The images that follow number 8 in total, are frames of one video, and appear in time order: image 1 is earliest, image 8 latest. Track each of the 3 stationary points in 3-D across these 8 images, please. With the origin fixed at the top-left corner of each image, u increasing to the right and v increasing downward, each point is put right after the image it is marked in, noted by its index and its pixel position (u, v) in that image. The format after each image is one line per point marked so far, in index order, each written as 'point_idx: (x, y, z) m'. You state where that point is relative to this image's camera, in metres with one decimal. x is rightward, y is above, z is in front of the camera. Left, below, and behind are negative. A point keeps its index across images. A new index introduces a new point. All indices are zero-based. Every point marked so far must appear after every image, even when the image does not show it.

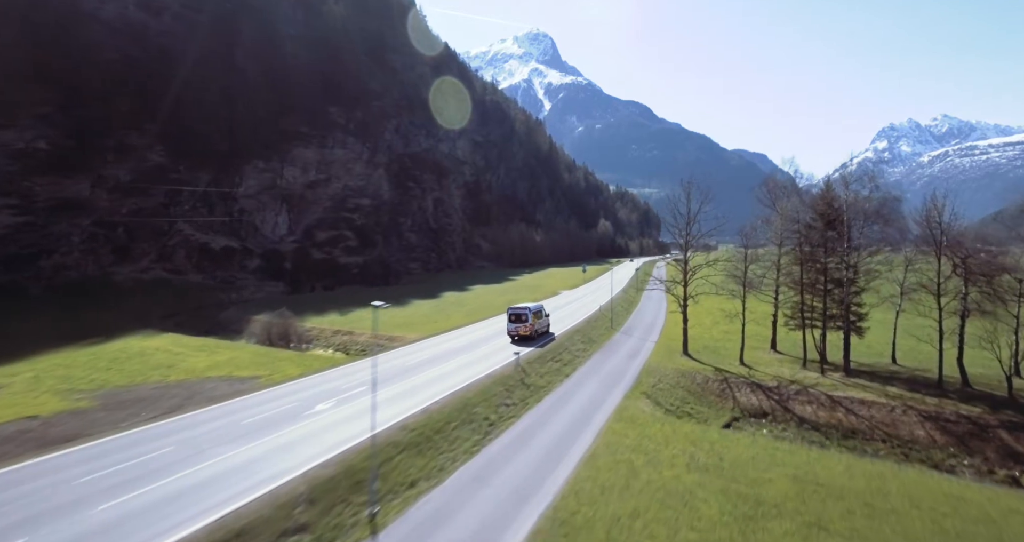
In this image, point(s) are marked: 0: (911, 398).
0: (+13.4, -4.3, +15.5) m
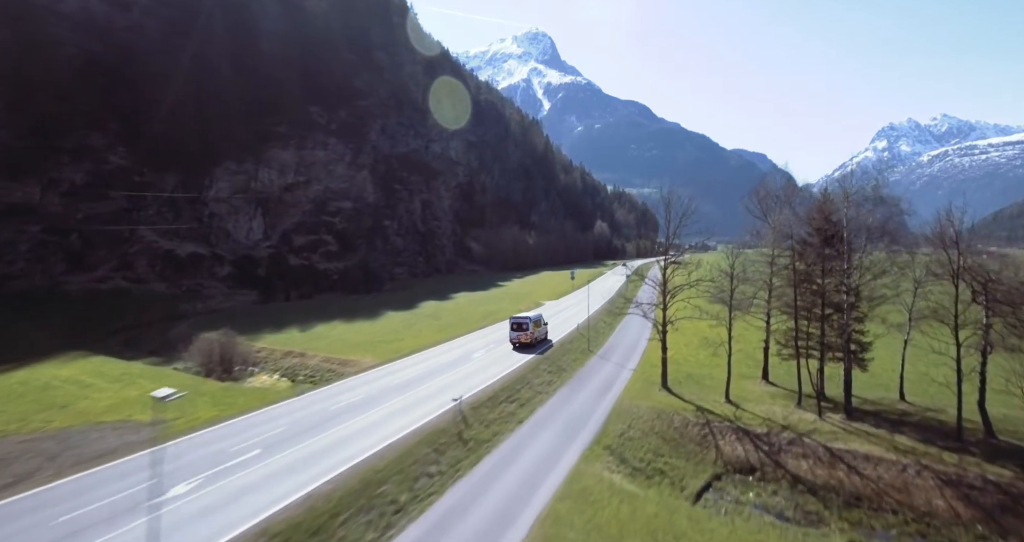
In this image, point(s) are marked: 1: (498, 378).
0: (+11.6, -5.2, +13.1) m
1: (-0.6, -4.1, +17.5) m
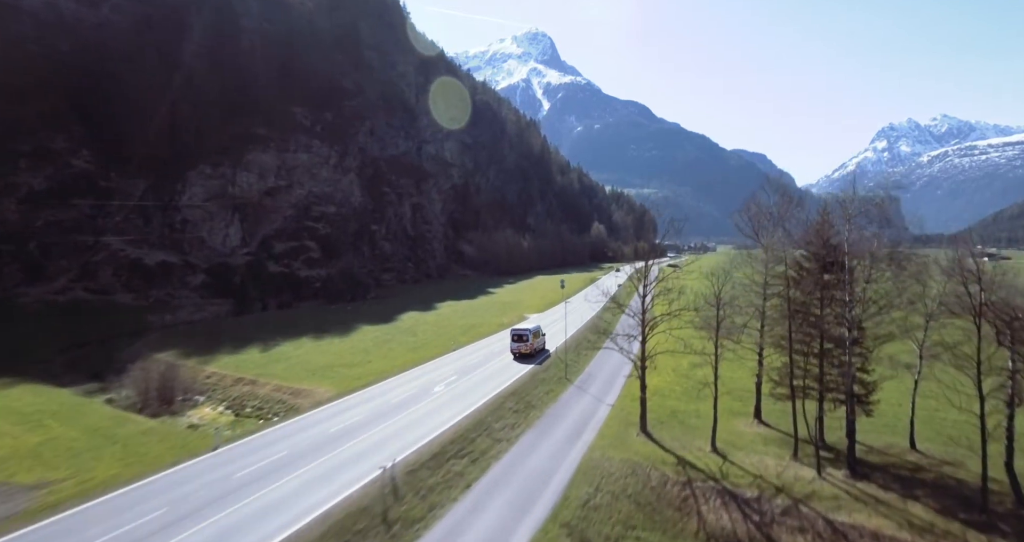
0: (+10.2, -6.2, +10.9) m
1: (-2.0, -5.0, +15.3) m
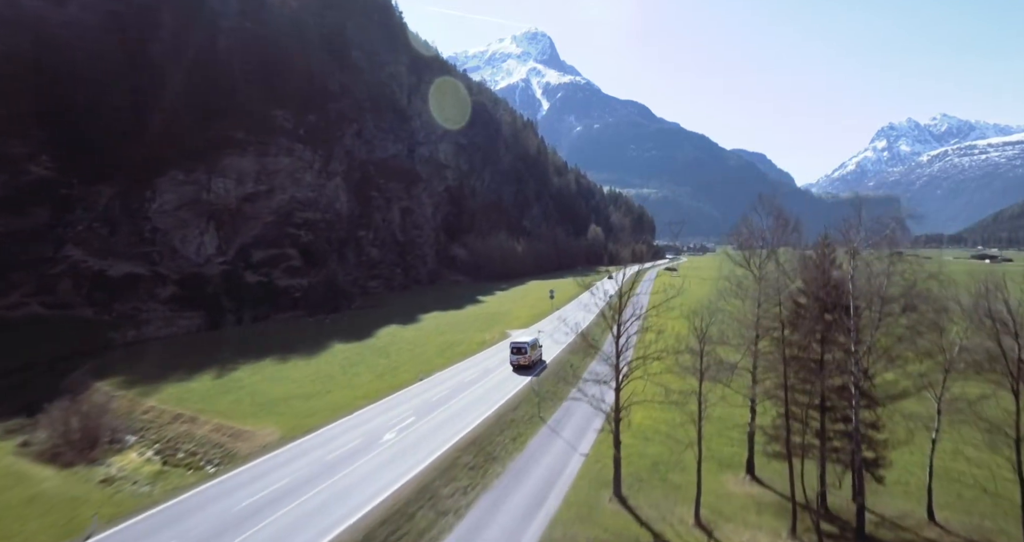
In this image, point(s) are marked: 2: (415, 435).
0: (+8.8, -7.3, +8.7) m
1: (-3.4, -6.2, +13.1) m
2: (-3.6, -6.0, +17.1) m
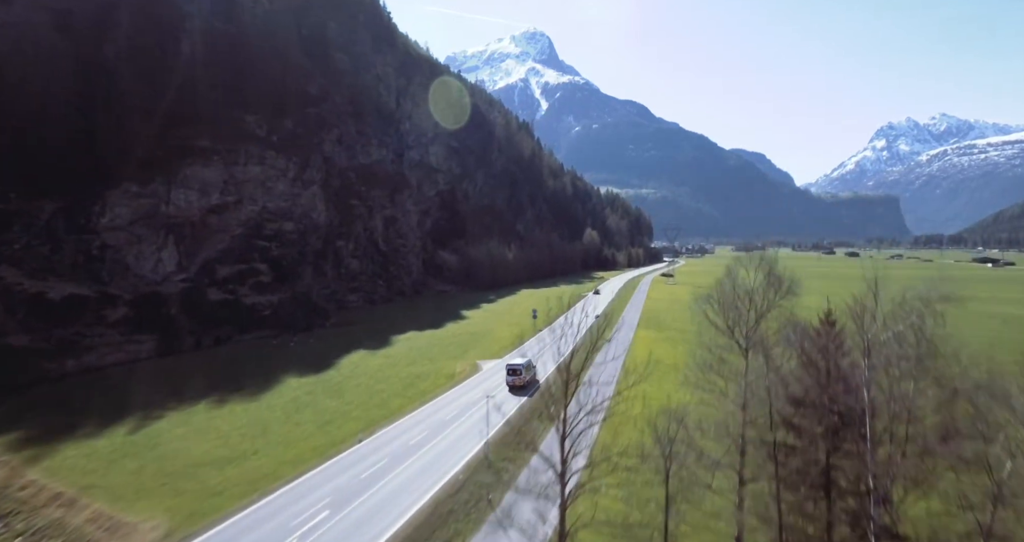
0: (+6.7, -9.2, +5.3) m
1: (-5.5, -8.1, +9.7) m
2: (-5.6, -7.9, +13.7) m
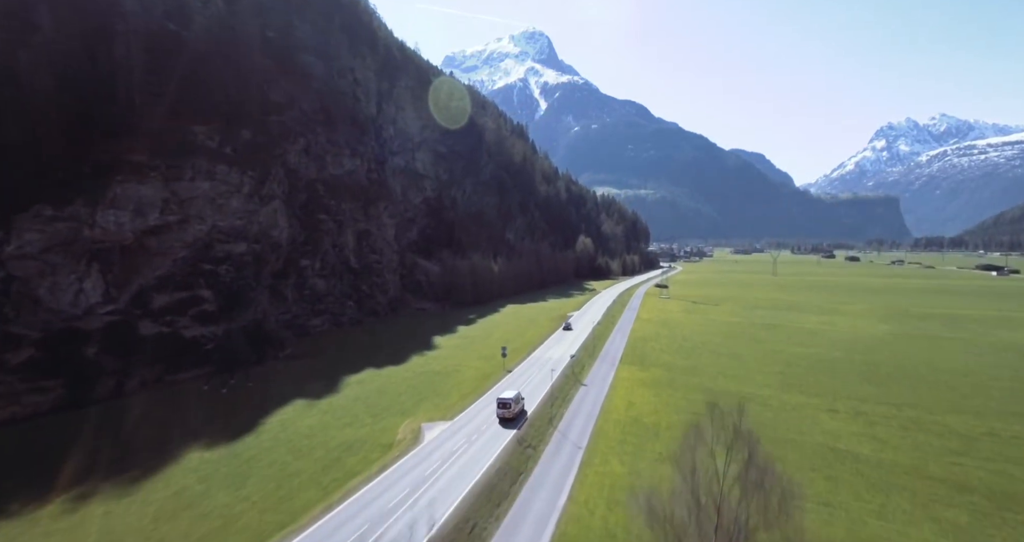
0: (+3.6, -12.3, +0.2) m
1: (-8.6, -11.2, +4.6) m
2: (-8.8, -11.0, +8.5) m
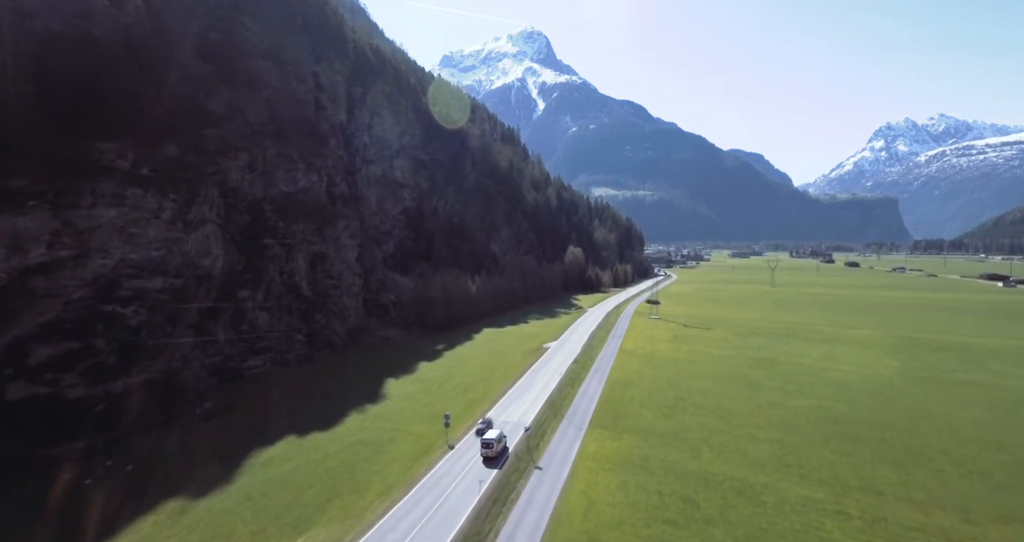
0: (-0.8, -16.6, -7.2) m
1: (-13.0, -15.4, -2.9) m
2: (-13.2, -15.3, +1.1) m
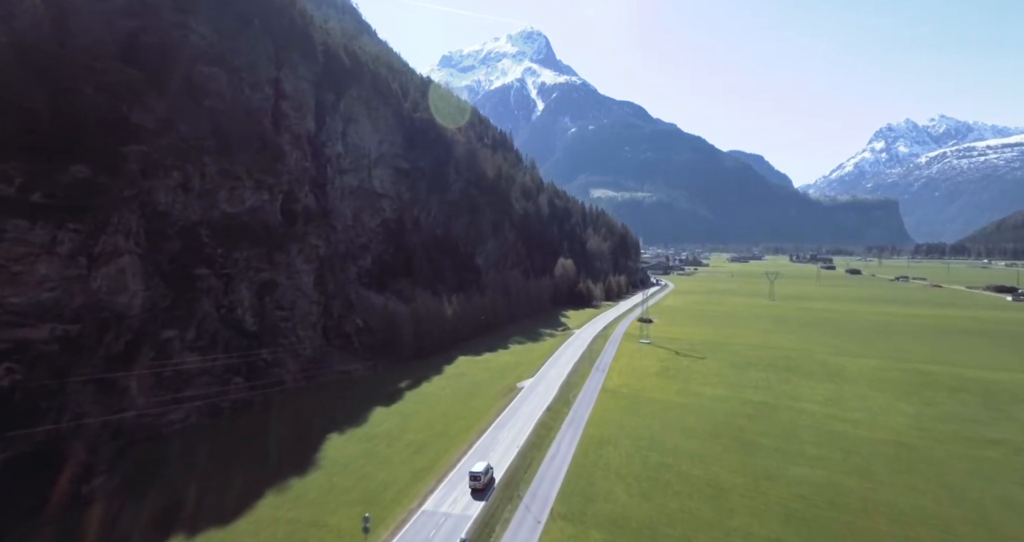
0: (-4.9, -20.9, -14.5) m
1: (-17.1, -19.7, -10.2) m
2: (-17.3, -19.5, -6.2) m
